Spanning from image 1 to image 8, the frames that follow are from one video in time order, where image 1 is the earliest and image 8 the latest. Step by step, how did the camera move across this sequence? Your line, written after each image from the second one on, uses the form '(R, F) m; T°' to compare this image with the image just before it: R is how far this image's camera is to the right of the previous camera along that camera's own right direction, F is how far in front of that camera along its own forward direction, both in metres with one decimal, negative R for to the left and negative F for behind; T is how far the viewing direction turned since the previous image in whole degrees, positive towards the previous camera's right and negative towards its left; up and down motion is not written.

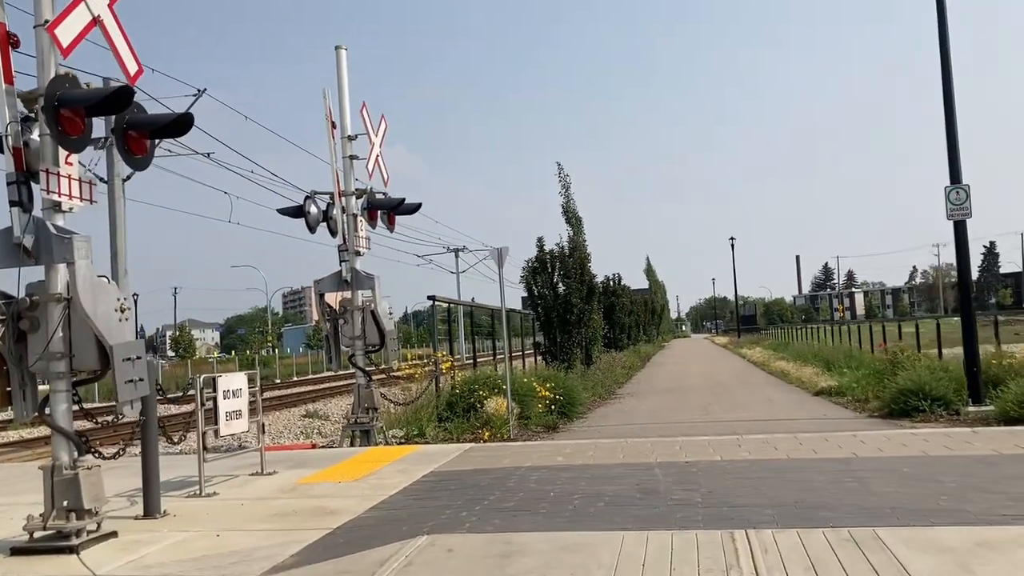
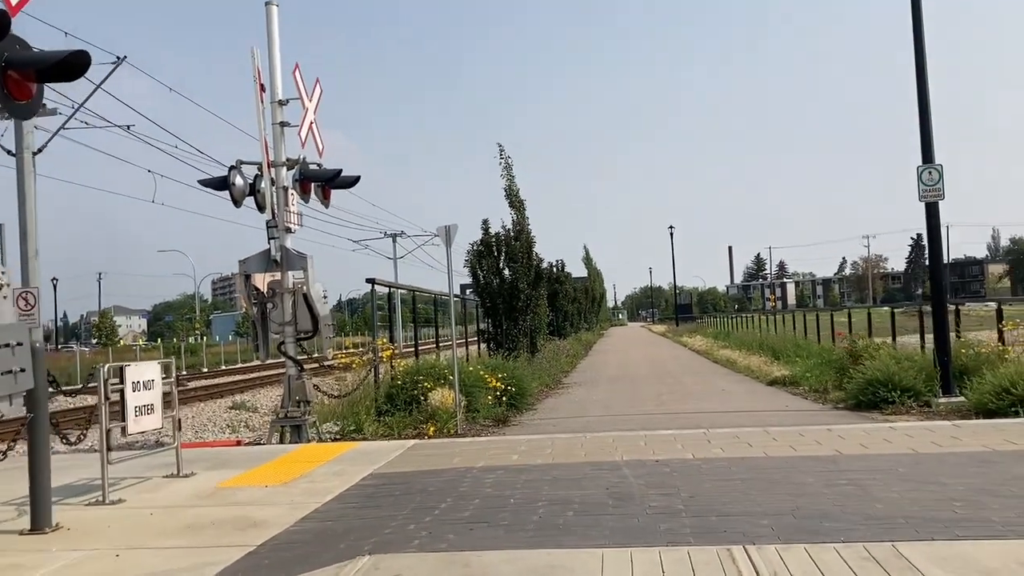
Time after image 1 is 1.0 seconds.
(-0.1, +1.1) m; +4°
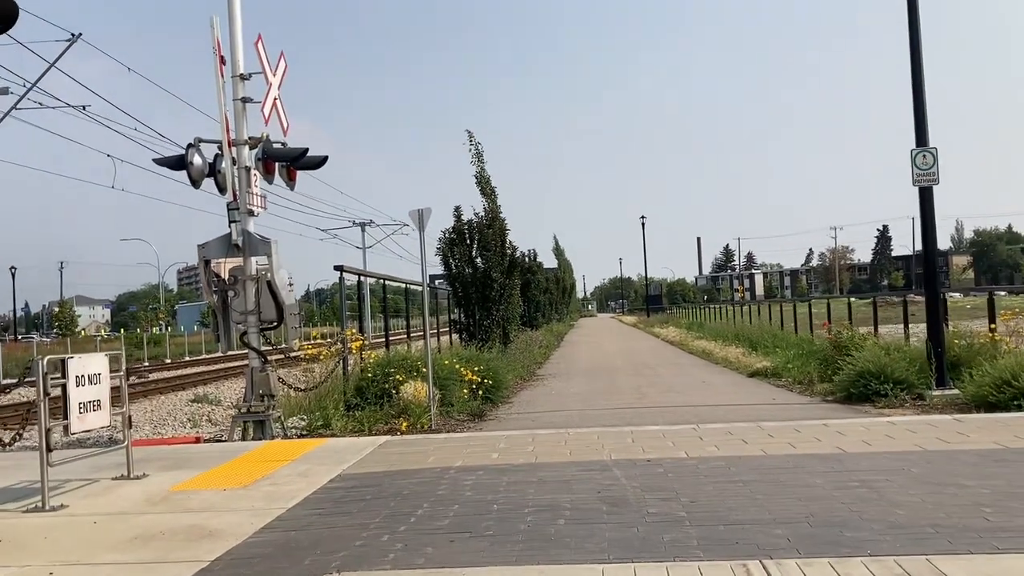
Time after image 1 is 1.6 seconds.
(-0.1, +0.7) m; +2°
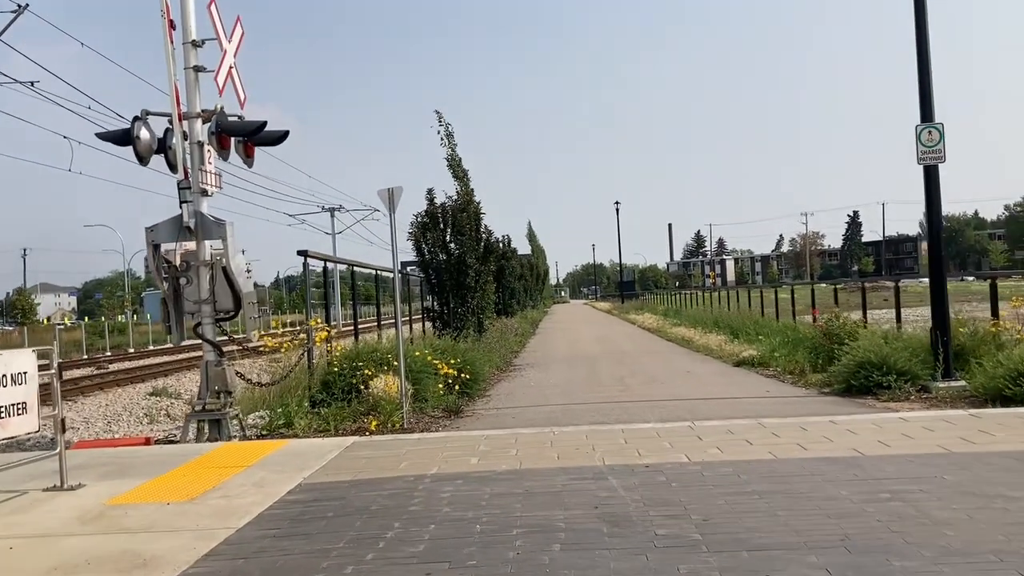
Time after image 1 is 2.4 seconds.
(-0.1, +0.9) m; +2°
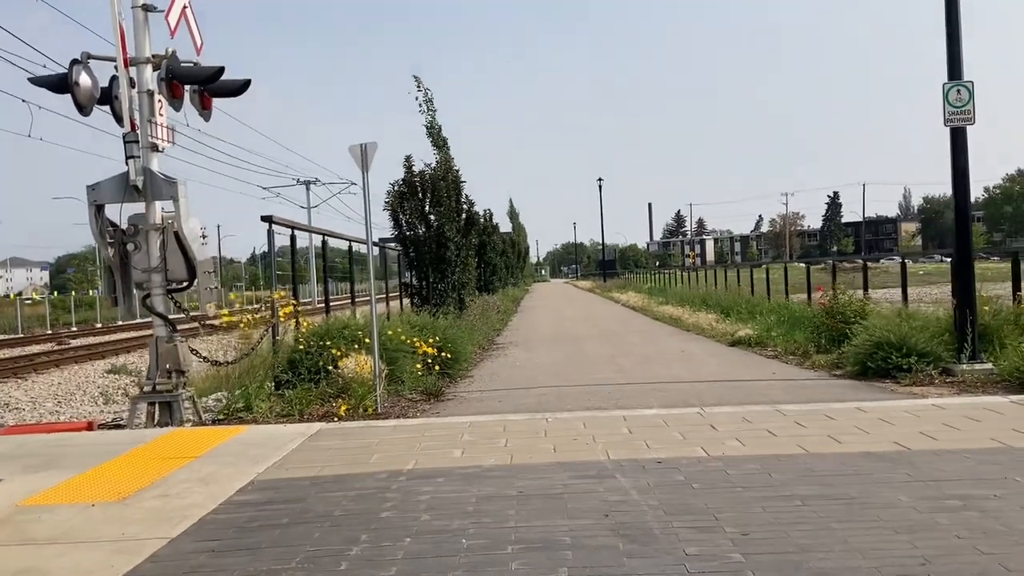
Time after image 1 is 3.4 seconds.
(-0.1, +1.1) m; +1°
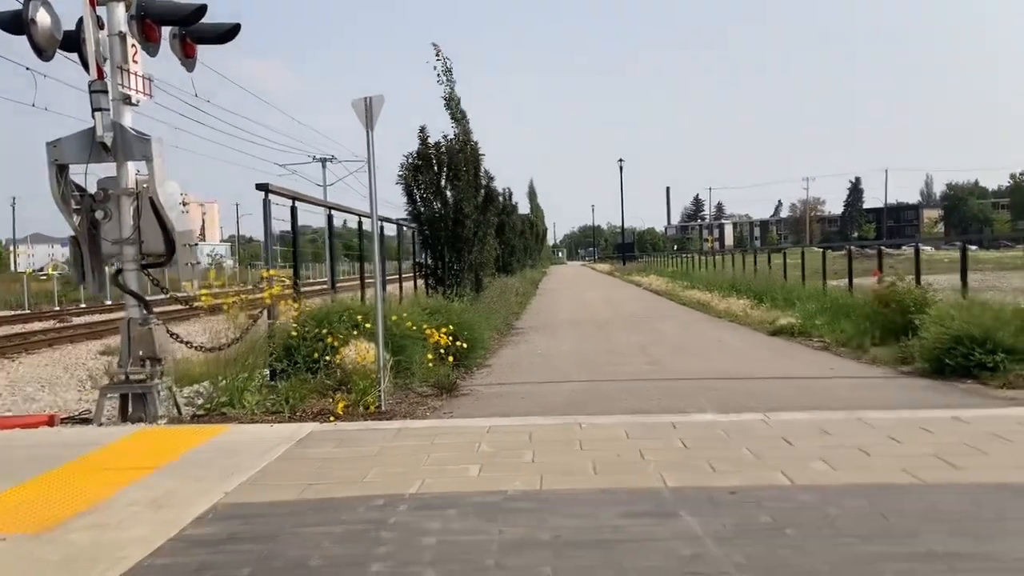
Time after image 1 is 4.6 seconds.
(-0.1, +1.3) m; -1°
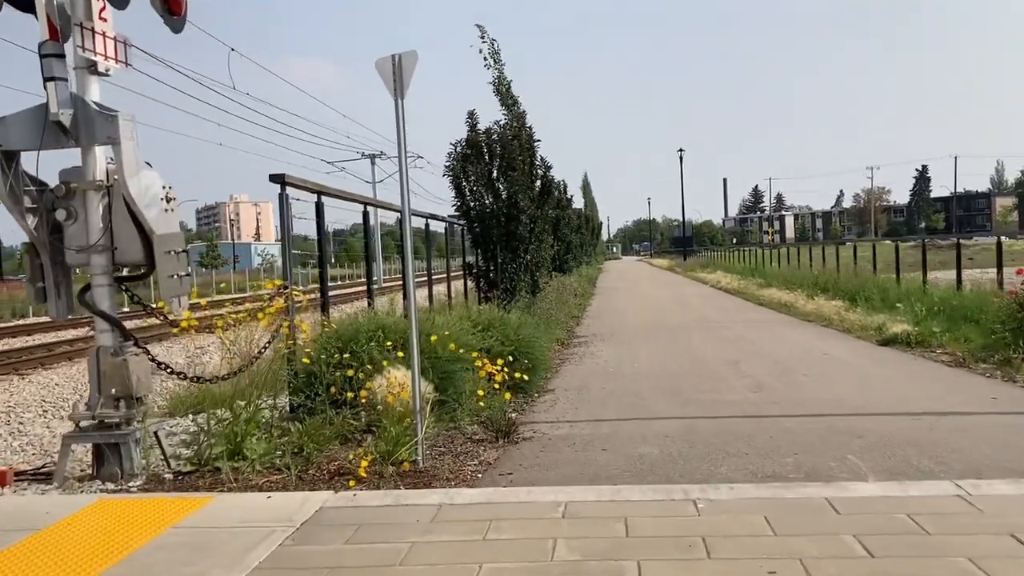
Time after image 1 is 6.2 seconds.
(-0.1, +2.0) m; -3°
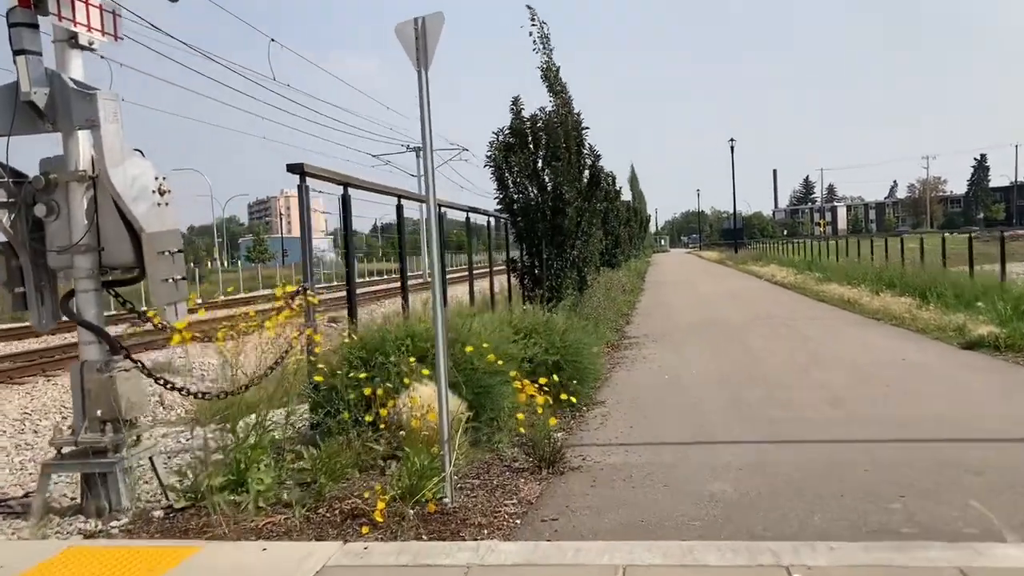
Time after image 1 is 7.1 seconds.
(0.0, +1.0) m; -3°
